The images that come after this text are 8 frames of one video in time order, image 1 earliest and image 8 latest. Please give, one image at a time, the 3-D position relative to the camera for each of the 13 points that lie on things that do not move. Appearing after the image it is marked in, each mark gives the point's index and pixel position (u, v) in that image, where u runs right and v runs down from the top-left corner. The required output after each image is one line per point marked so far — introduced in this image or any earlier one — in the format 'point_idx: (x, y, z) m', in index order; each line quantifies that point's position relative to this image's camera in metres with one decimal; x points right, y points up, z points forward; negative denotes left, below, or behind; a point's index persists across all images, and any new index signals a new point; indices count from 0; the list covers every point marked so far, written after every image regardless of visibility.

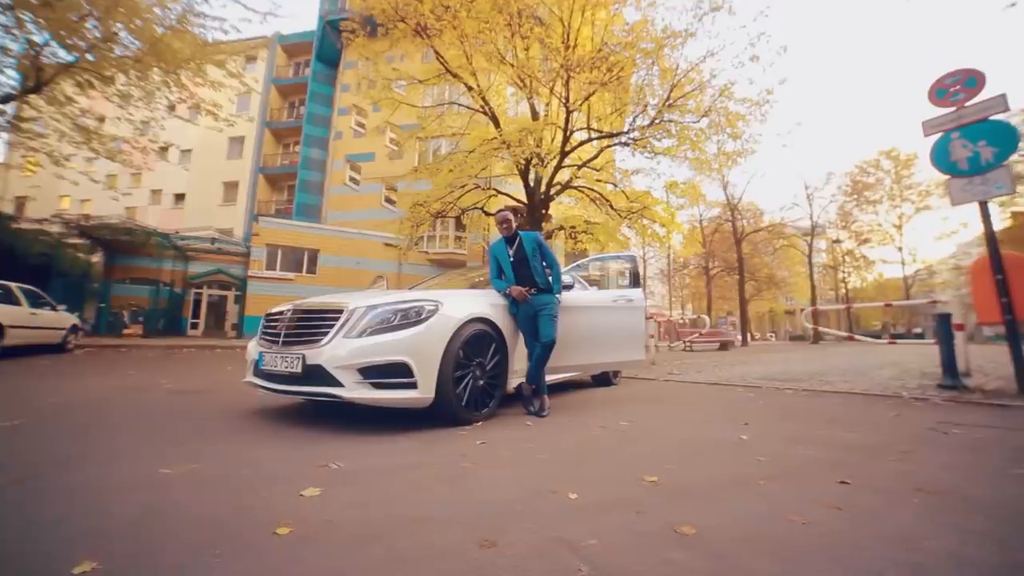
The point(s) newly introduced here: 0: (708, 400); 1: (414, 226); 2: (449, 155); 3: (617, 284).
0: (+2.3, -1.2, +5.8) m
1: (-3.1, +1.9, +15.9) m
2: (-1.9, +3.8, +14.6) m
3: (+1.2, 0.0, +5.5) m
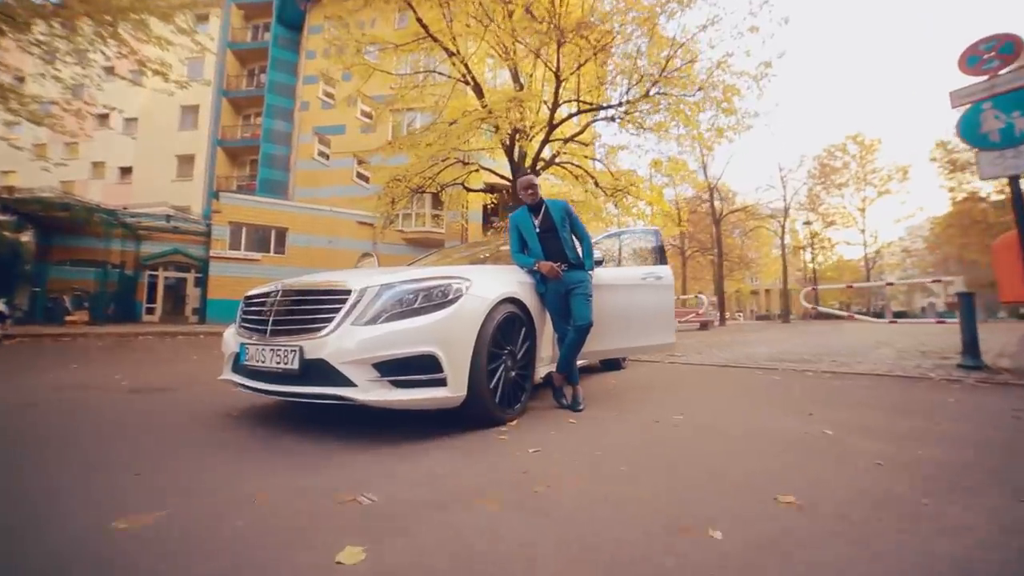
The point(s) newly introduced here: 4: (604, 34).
0: (+2.4, -0.9, +5.3) m
1: (-3.6, +2.5, +15.0) m
2: (-2.3, +4.3, +13.7) m
3: (+1.3, +0.3, +5.0) m
4: (+1.7, +5.9, +12.0) m
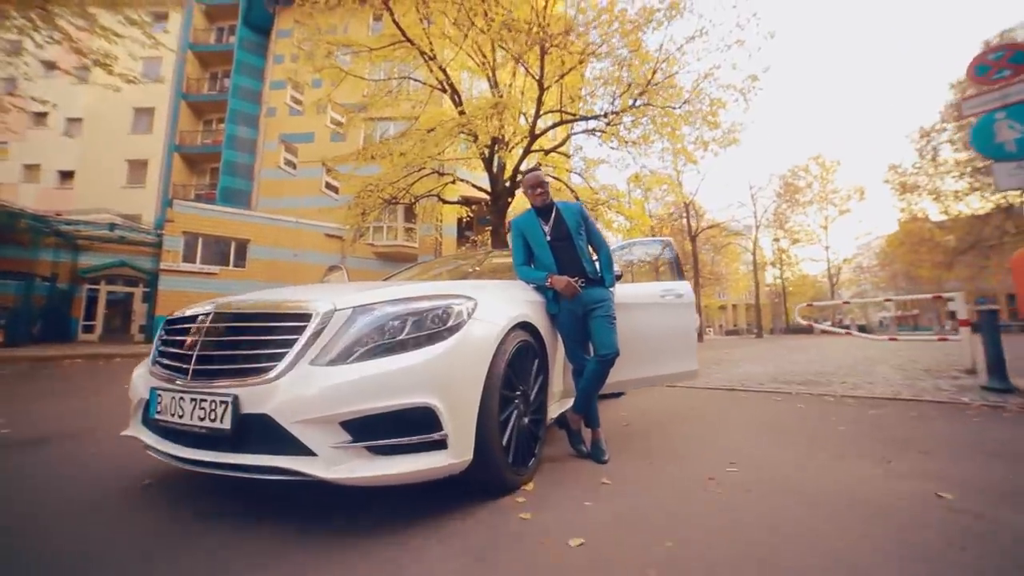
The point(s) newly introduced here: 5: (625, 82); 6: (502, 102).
0: (+2.3, -1.1, +4.7) m
1: (-4.2, +2.0, +14.1) m
2: (-2.9, +3.9, +13.0) m
3: (+1.3, +0.1, +4.3) m
4: (+1.2, +5.5, +11.5) m
5: (+2.5, +4.8, +11.7) m
6: (-0.2, +4.1, +11.2) m
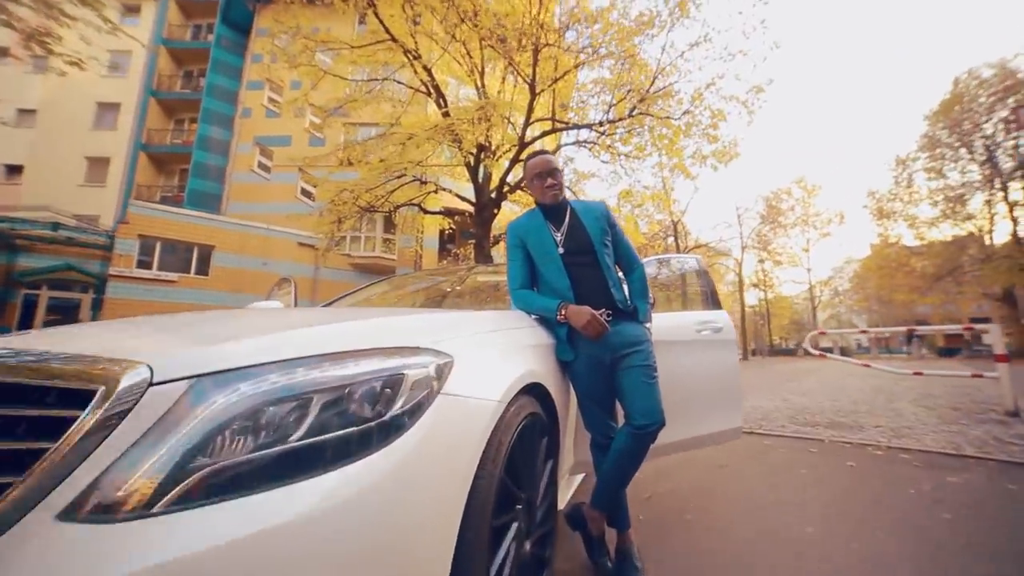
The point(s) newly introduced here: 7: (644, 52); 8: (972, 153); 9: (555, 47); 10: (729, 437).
0: (+2.2, -1.4, +3.8) m
1: (-4.6, +1.7, +13.0) m
2: (-3.2, +3.5, +12.0) m
3: (+1.2, -0.1, +3.4) m
4: (+1.0, +5.1, +10.7) m
5: (+2.3, +4.3, +11.0) m
6: (-0.4, +3.7, +10.3) m
7: (+2.9, +5.1, +10.9) m
8: (+14.1, +4.2, +15.7) m
9: (+0.9, +5.1, +10.6) m
10: (+1.4, -1.0, +3.2) m
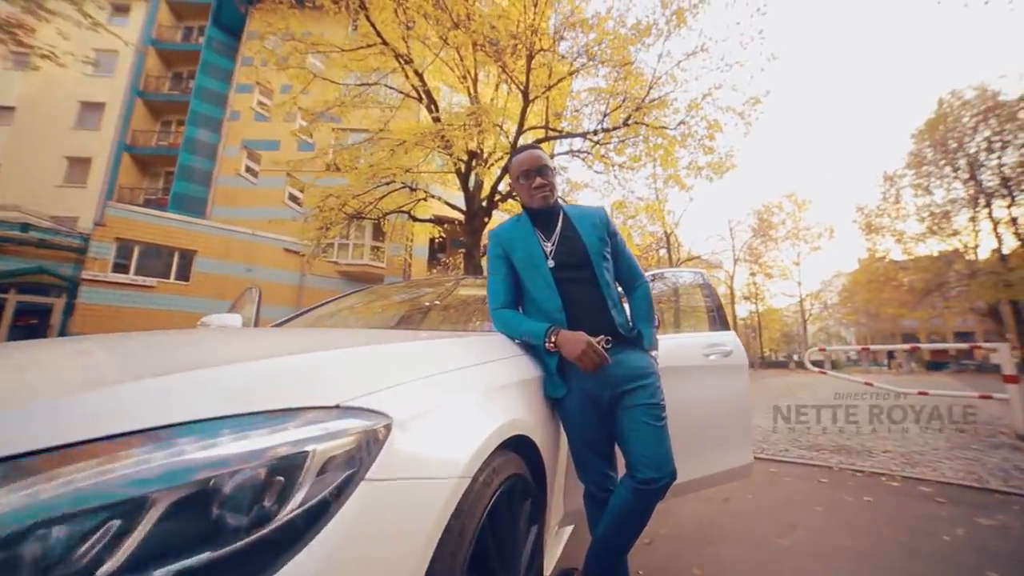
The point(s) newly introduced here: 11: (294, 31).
0: (+2.1, -1.5, +3.4) m
1: (-4.8, +1.5, +12.6) m
2: (-3.4, +3.3, +11.6) m
3: (+1.1, -0.2, +3.0) m
4: (+0.9, +4.8, +10.5) m
5: (+2.1, +4.0, +10.7) m
6: (-0.6, +3.5, +10.0) m
7: (+2.7, +4.9, +10.7) m
8: (+13.8, +3.7, +15.6) m
9: (+0.7, +4.8, +10.4) m
10: (+1.3, -1.1, +2.9) m
11: (-4.7, +5.6, +11.0) m
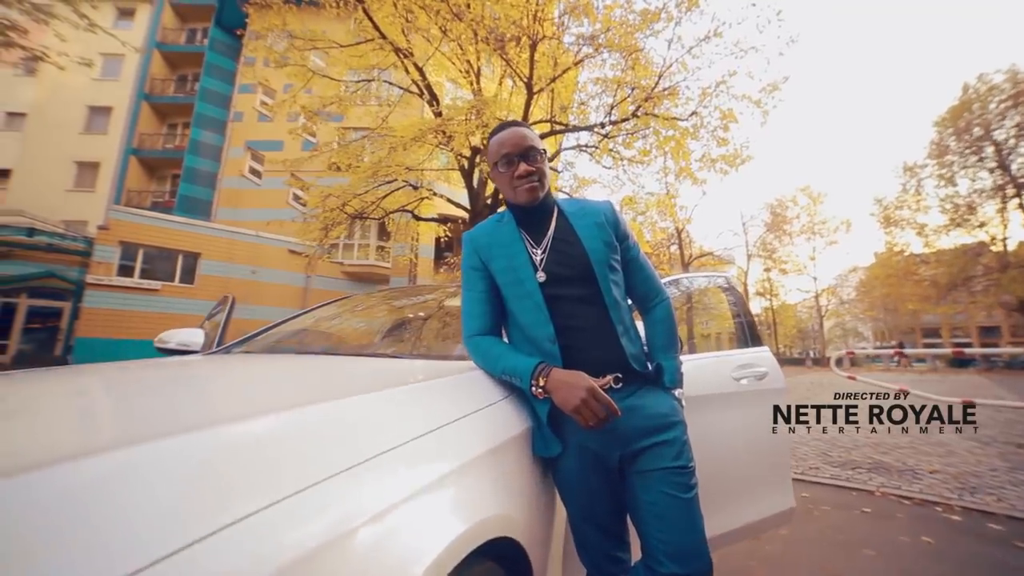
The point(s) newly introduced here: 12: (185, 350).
0: (+2.1, -1.5, +2.9) m
1: (-4.7, +1.4, +12.3) m
2: (-3.3, +3.3, +11.2) m
3: (+1.1, -0.2, +2.6) m
4: (+0.9, +4.8, +10.0) m
5: (+2.2, +4.0, +10.2) m
6: (-0.5, +3.5, +9.5) m
7: (+2.8, +4.9, +10.2) m
8: (+14.0, +3.8, +14.9) m
9: (+0.8, +4.8, +9.9) m
10: (+1.3, -1.1, +2.4) m
11: (-4.6, +5.5, +10.6) m
12: (-2.2, -0.4, +3.4) m
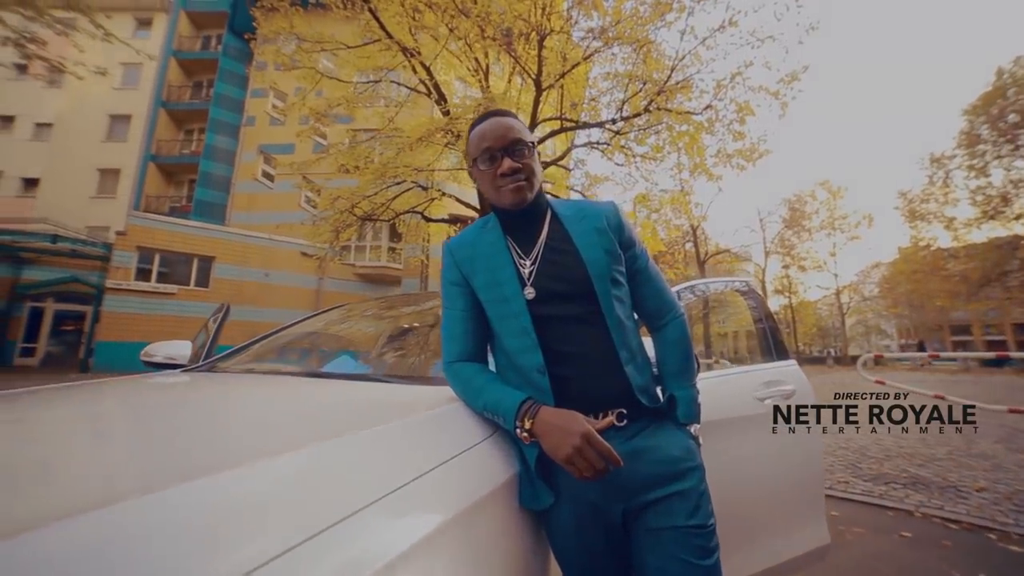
0: (+2.1, -1.5, +2.7) m
1: (-4.4, +1.3, +12.2) m
2: (-3.1, +3.2, +11.1) m
3: (+1.1, -0.3, +2.3) m
4: (+1.1, +4.8, +9.7) m
5: (+2.4, +4.0, +9.9) m
6: (-0.4, +3.5, +9.3) m
7: (+2.9, +4.9, +9.9) m
8: (+14.3, +4.0, +14.3) m
9: (+0.9, +4.8, +9.6) m
10: (+1.3, -1.1, +2.1) m
11: (-4.5, +5.4, +10.5) m
12: (-2.2, -0.5, +3.2) m
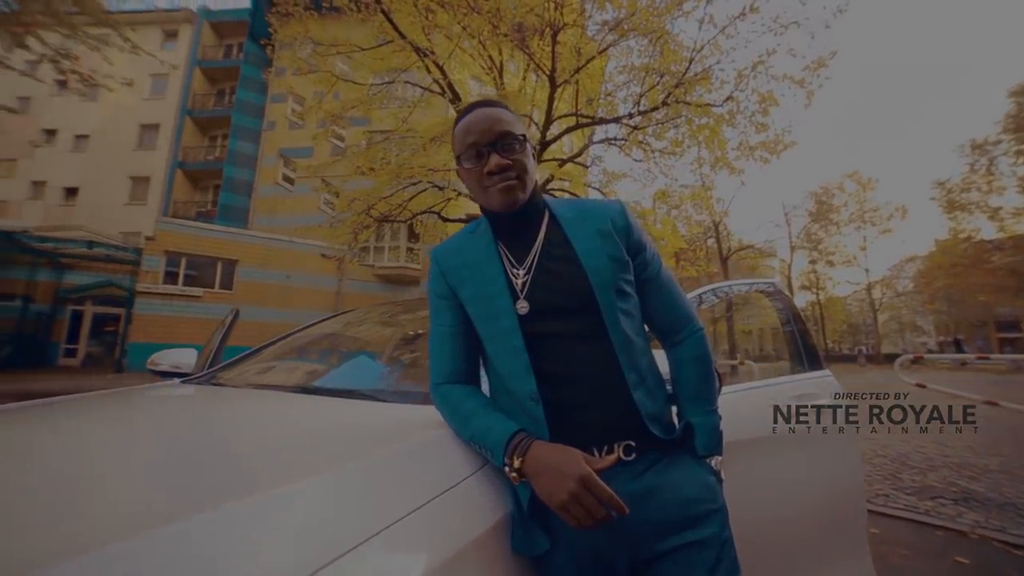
0: (+2.2, -1.5, +2.4) m
1: (-4.0, +1.3, +12.2) m
2: (-2.7, +3.2, +11.1) m
3: (+1.1, -0.3, +2.1) m
4: (+1.4, +4.8, +9.5) m
5: (+2.6, +4.1, +9.7) m
6: (-0.1, +3.4, +9.2) m
7: (+3.2, +4.9, +9.6) m
8: (+14.7, +4.2, +13.5) m
9: (+1.2, +4.8, +9.4) m
10: (+1.3, -1.1, +2.0) m
11: (-4.2, +5.4, +10.5) m
12: (-2.1, -0.5, +3.1) m
